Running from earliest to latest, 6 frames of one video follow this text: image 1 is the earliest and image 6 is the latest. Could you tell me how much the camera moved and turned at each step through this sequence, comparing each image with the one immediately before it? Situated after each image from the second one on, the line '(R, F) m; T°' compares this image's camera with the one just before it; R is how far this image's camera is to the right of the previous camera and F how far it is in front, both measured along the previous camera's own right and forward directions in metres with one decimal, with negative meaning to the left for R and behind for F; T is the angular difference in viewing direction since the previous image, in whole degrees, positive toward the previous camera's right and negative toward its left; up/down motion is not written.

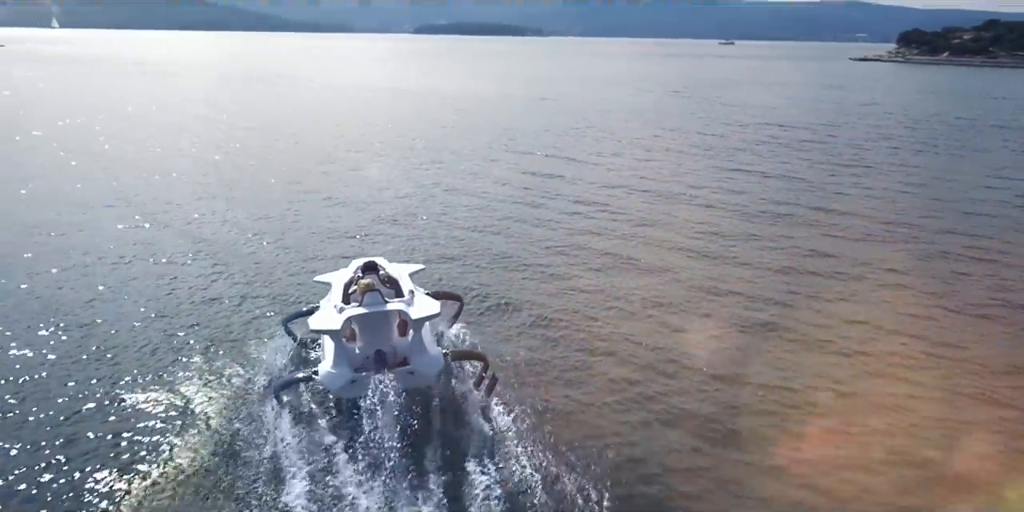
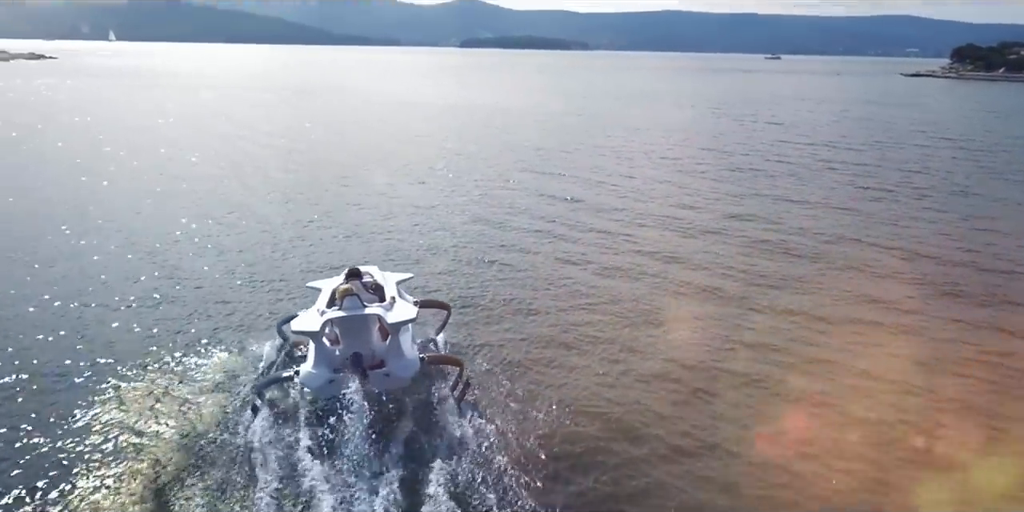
(+0.8, +1.9) m; -2°
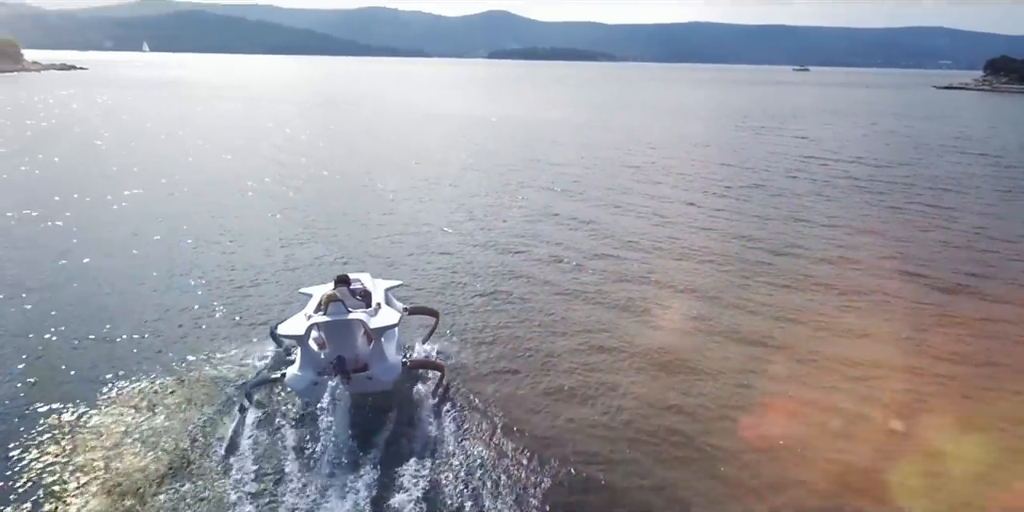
(+0.6, +1.3) m; -1°
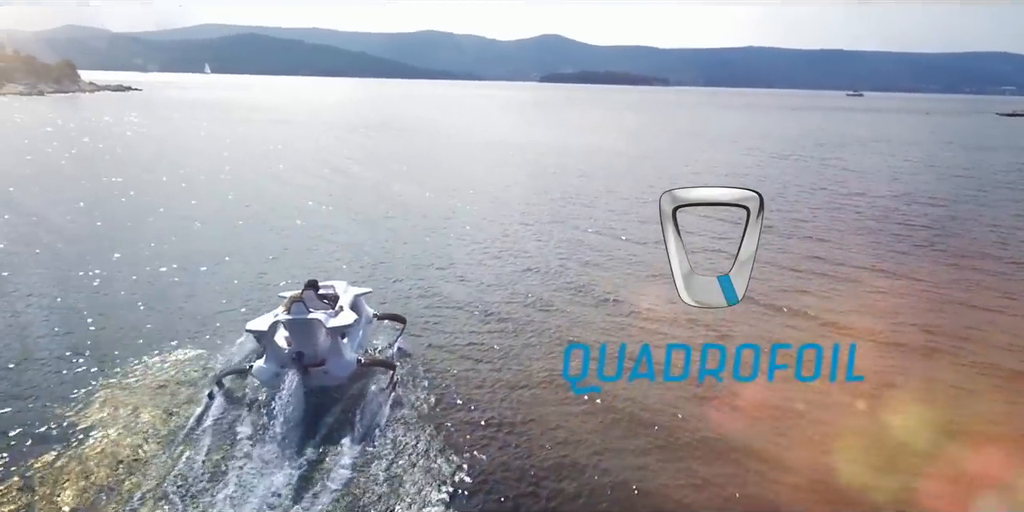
(+1.1, -0.1) m; -3°
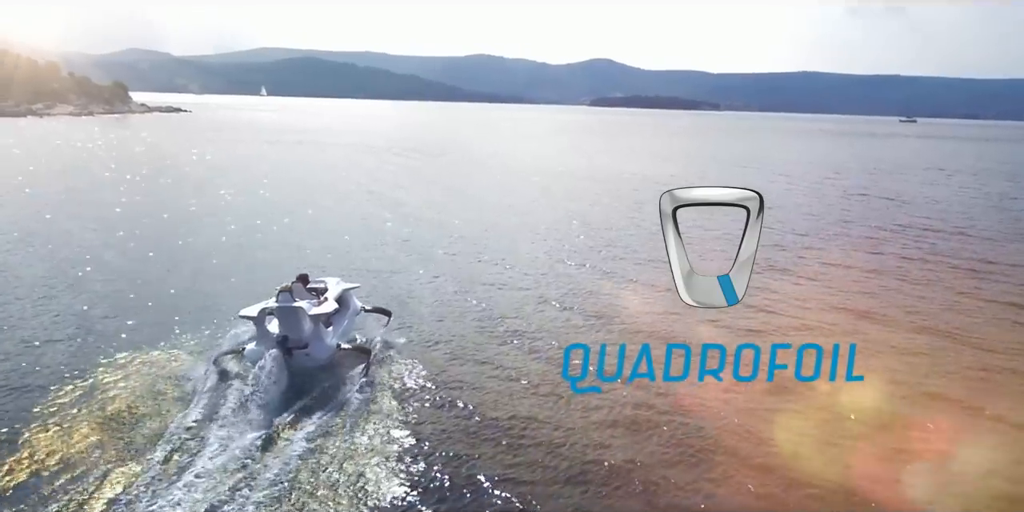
(+0.6, -0.7) m; -2°
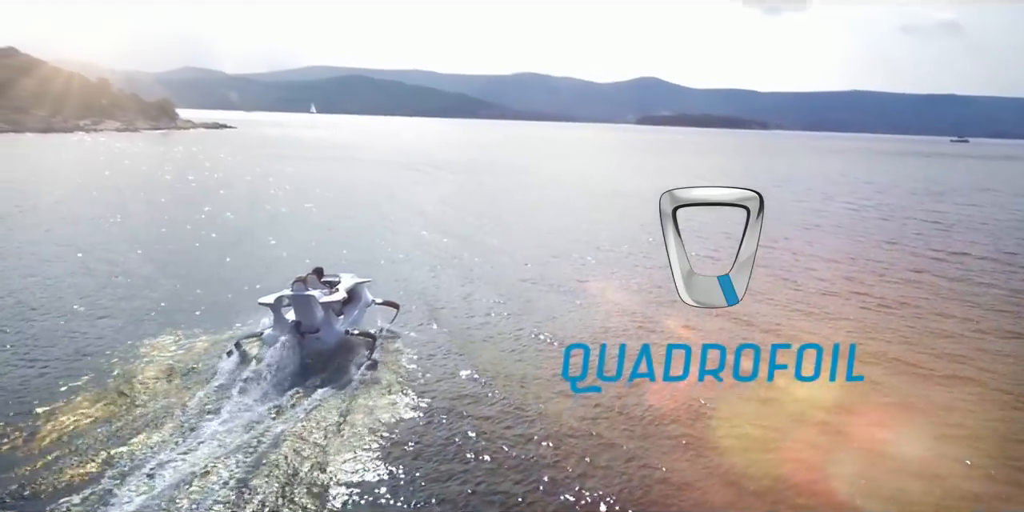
(+0.5, -0.2) m; -2°
